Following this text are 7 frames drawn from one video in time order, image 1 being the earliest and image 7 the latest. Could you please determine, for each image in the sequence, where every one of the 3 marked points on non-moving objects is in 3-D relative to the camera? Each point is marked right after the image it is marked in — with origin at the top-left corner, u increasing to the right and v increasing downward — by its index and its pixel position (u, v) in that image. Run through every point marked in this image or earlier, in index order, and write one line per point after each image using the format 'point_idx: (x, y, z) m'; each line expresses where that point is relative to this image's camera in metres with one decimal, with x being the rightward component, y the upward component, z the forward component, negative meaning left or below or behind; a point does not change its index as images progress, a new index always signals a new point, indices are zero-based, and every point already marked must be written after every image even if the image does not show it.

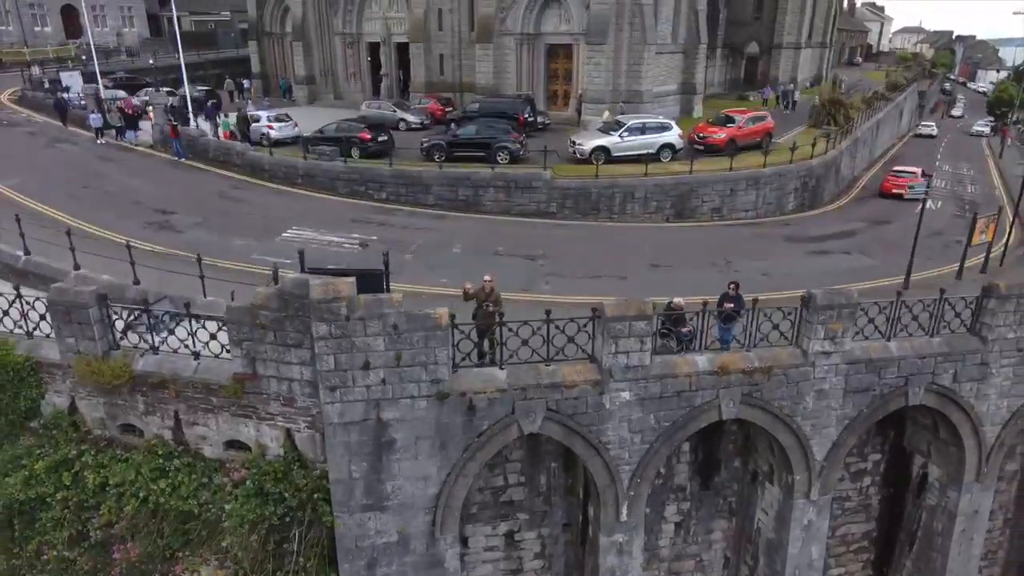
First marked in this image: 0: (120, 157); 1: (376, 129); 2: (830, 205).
0: (-11.4, +3.8, +18.8) m
1: (-3.9, +4.5, +18.4) m
2: (+9.8, +2.6, +19.8) m
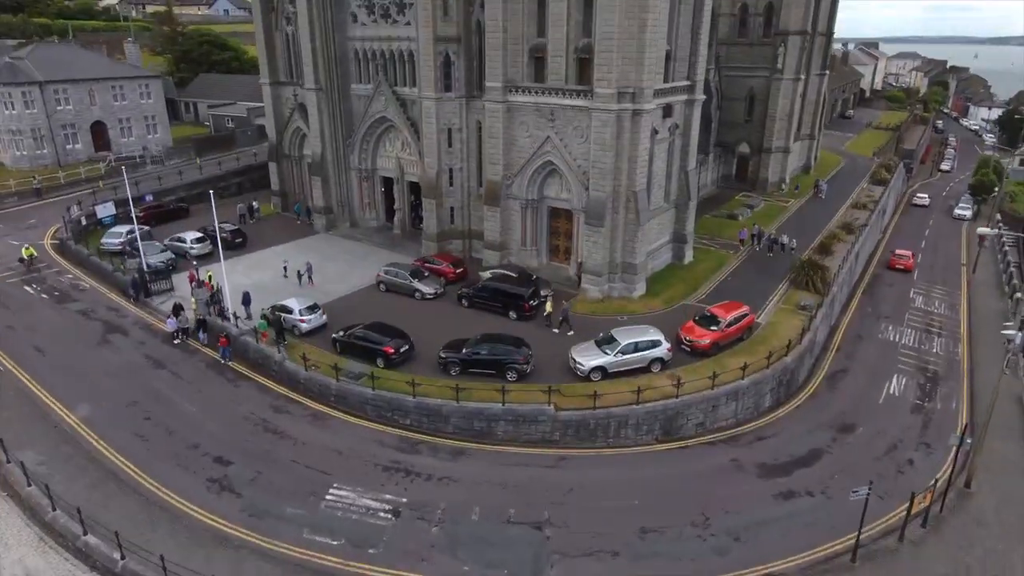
0: (-11.2, -2.3, +21.1) m
1: (-3.7, -1.6, +20.7) m
2: (+10.1, -3.5, +22.1) m
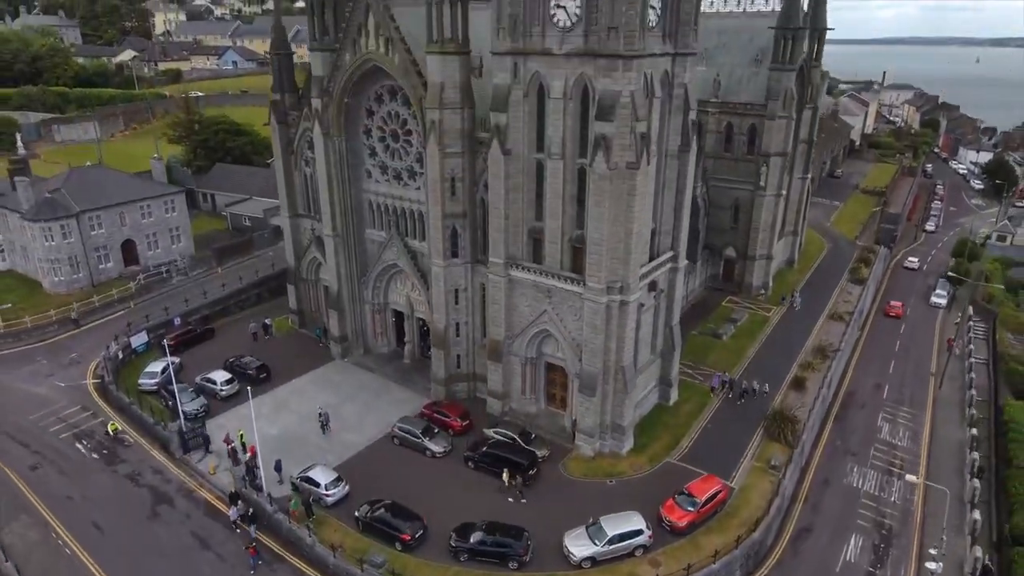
0: (-11.1, -9.3, +24.0) m
1: (-3.6, -8.6, +23.7) m
2: (+10.1, -10.5, +25.1) m
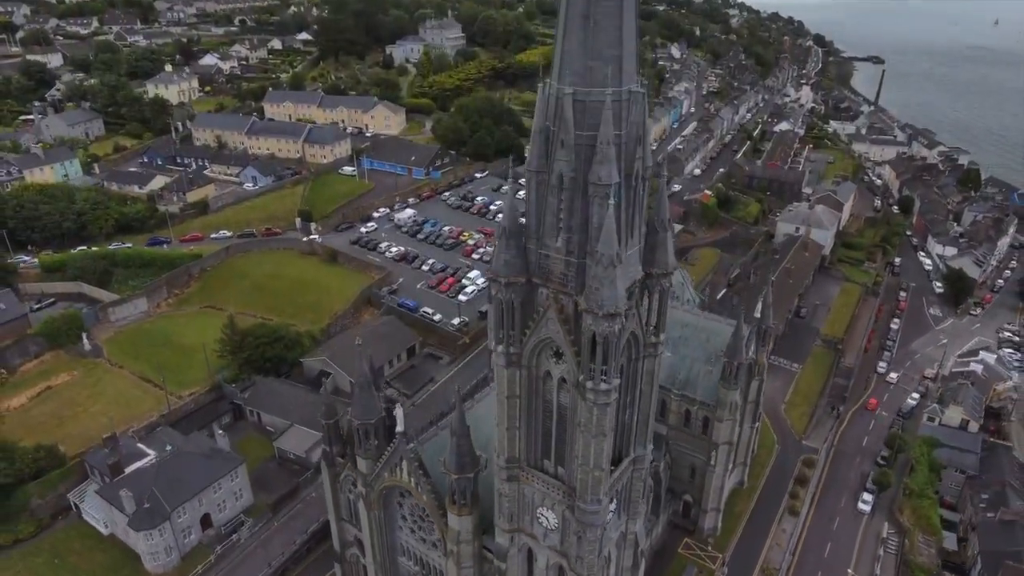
0: (-11.3, -32.5, +36.0) m
1: (-3.8, -31.9, +35.6) m
2: (+9.9, -33.7, +37.2) m
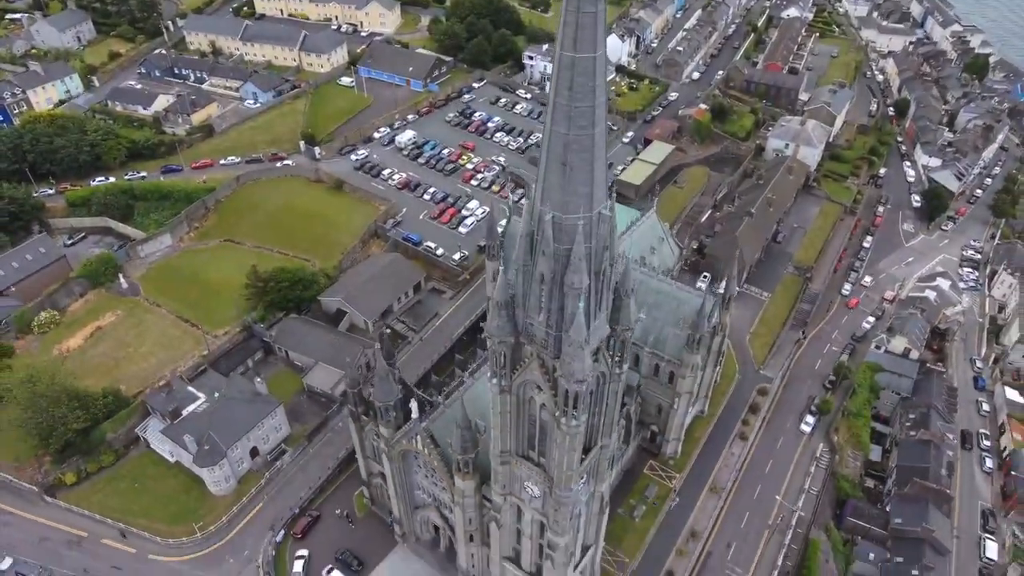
0: (-11.9, -33.4, +50.8) m
1: (-4.3, -32.9, +50.3) m
2: (+9.4, -34.2, +52.2) m
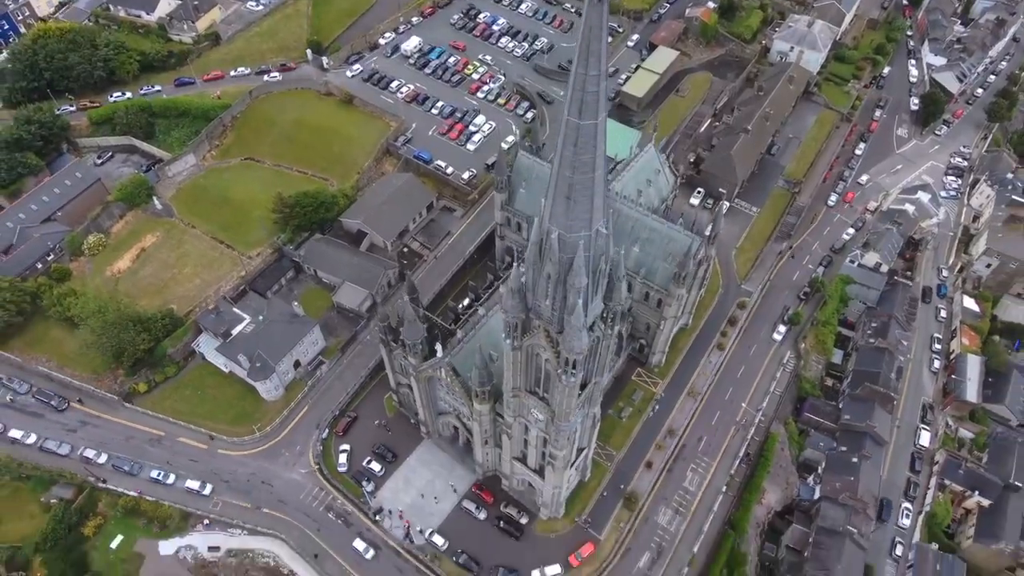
0: (-11.1, -28.5, +65.2) m
1: (-3.6, -28.1, +64.6) m
2: (+10.1, -29.0, +66.8) m
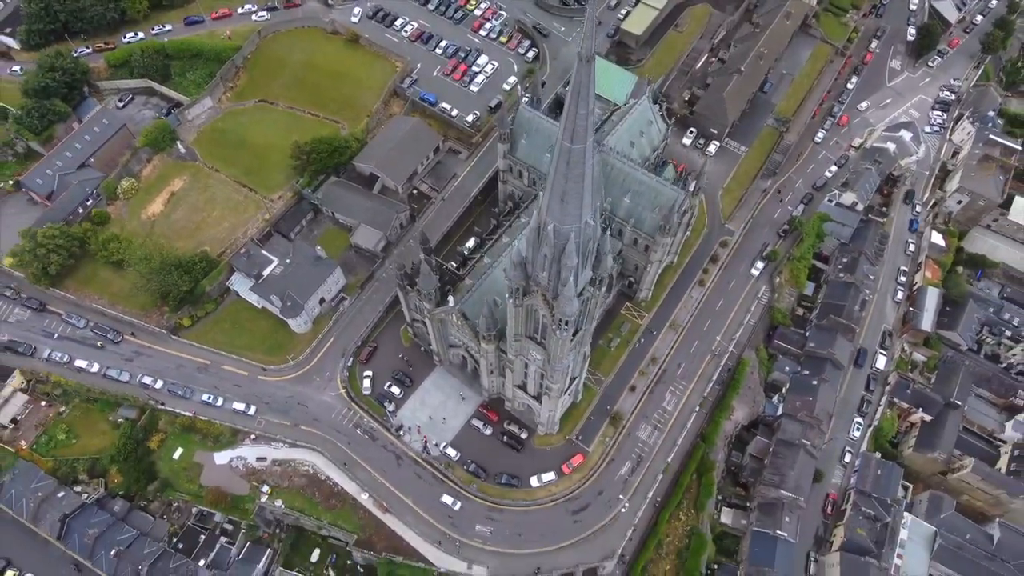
0: (-10.9, -22.6, +77.4) m
1: (-3.4, -22.3, +76.7) m
2: (+10.3, -22.9, +79.0) m
